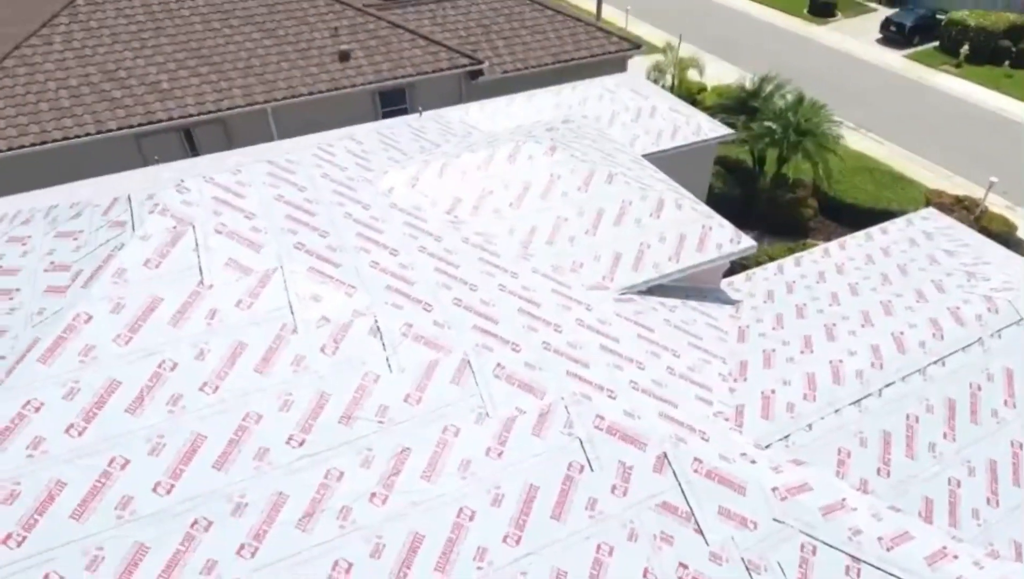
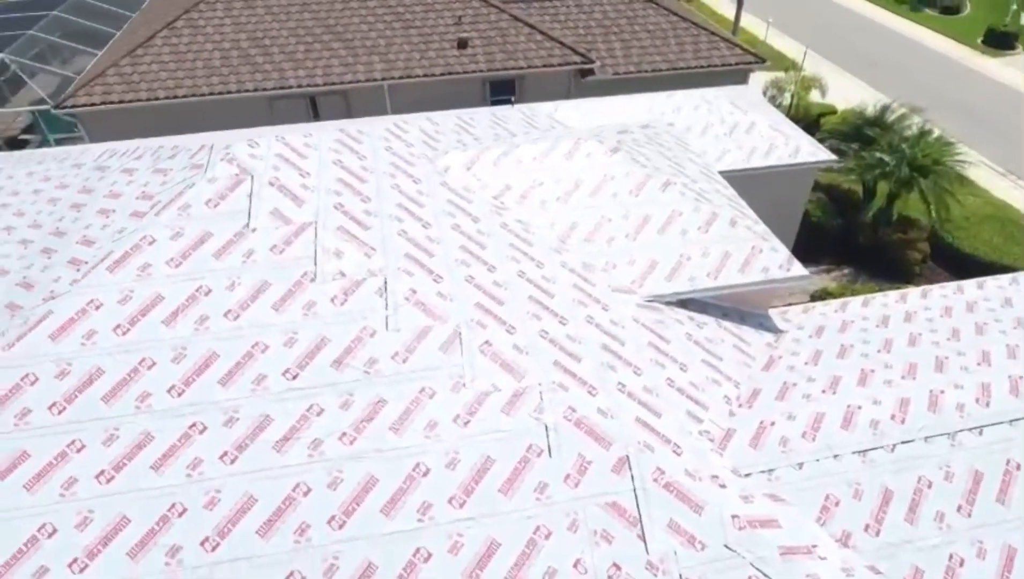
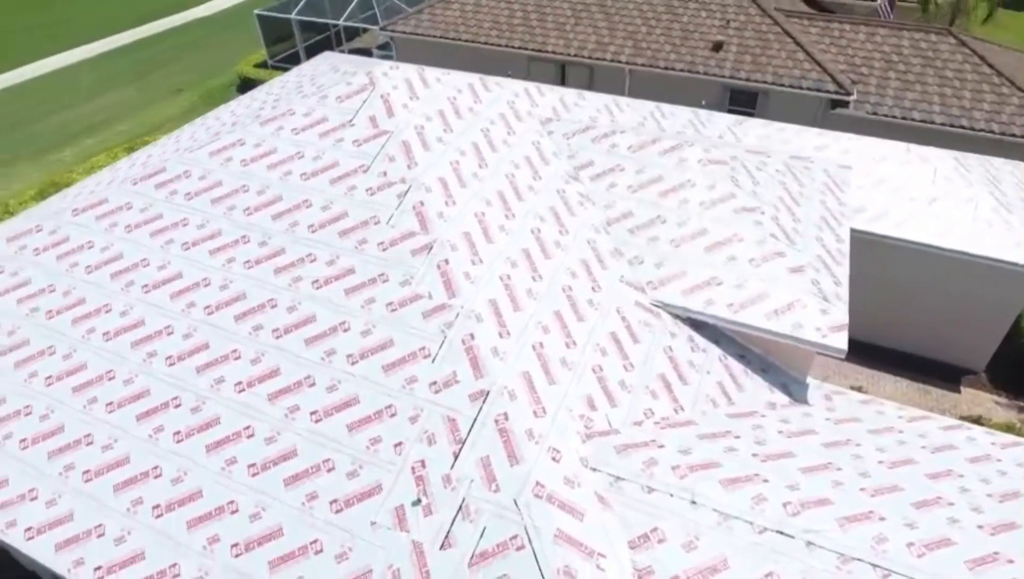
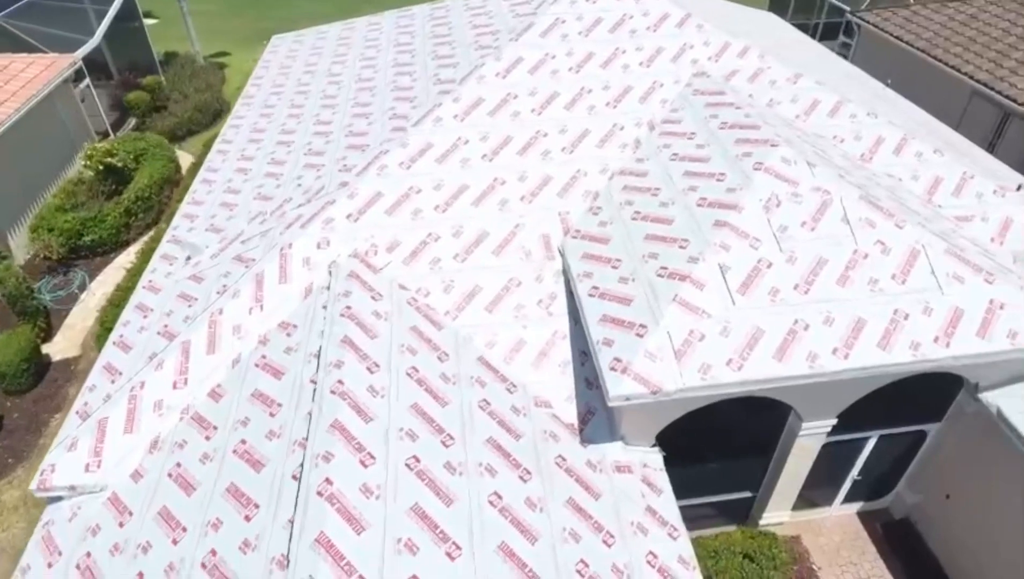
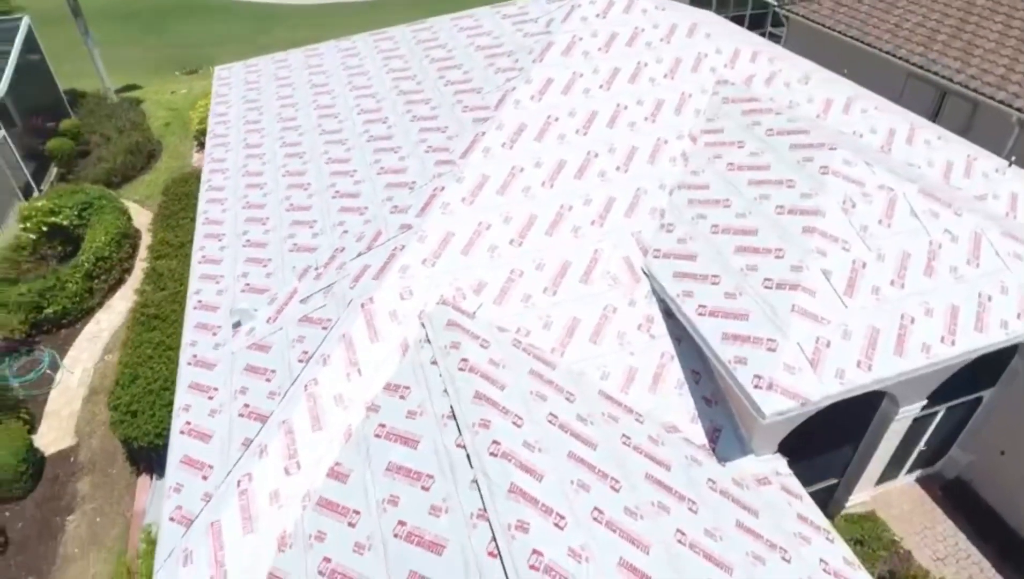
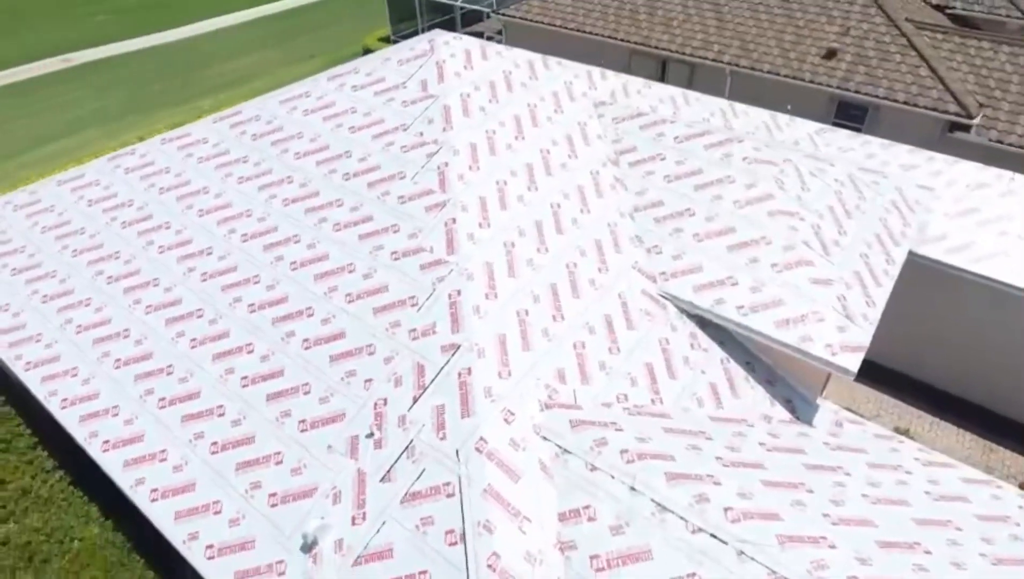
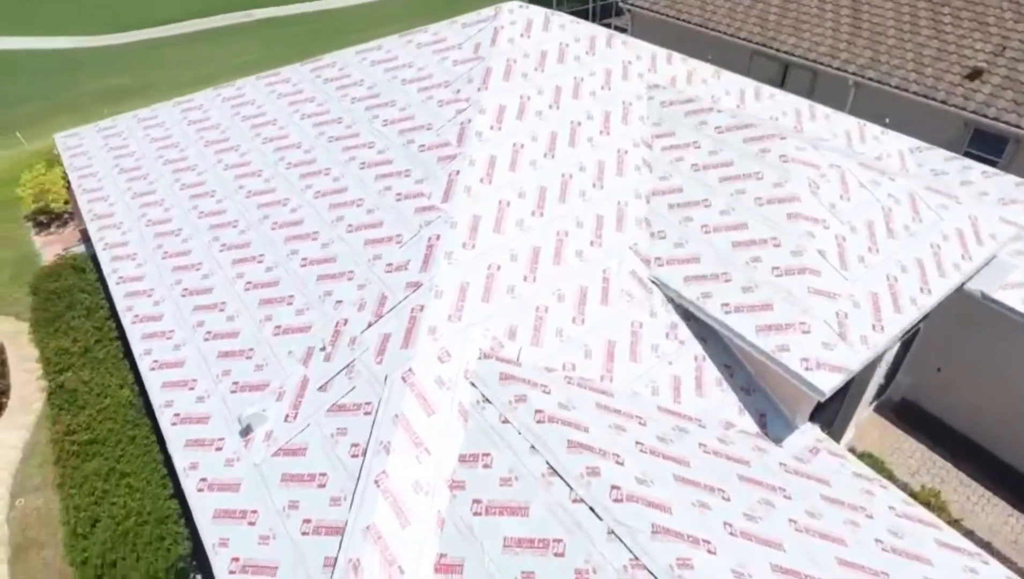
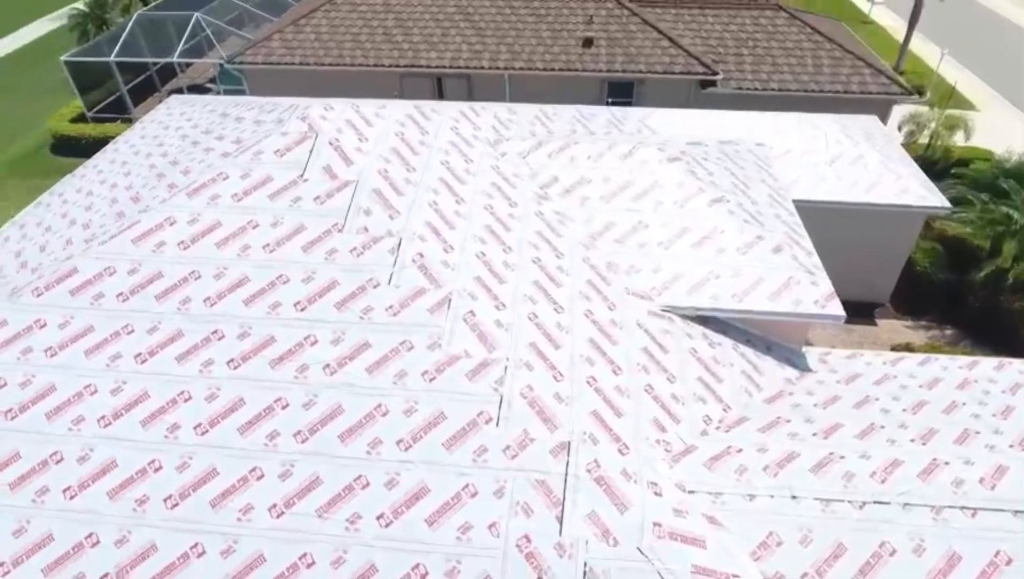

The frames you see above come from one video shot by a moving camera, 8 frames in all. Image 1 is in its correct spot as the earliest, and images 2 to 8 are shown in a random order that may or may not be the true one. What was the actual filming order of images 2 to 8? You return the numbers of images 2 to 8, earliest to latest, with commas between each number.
2, 8, 3, 6, 7, 5, 4
